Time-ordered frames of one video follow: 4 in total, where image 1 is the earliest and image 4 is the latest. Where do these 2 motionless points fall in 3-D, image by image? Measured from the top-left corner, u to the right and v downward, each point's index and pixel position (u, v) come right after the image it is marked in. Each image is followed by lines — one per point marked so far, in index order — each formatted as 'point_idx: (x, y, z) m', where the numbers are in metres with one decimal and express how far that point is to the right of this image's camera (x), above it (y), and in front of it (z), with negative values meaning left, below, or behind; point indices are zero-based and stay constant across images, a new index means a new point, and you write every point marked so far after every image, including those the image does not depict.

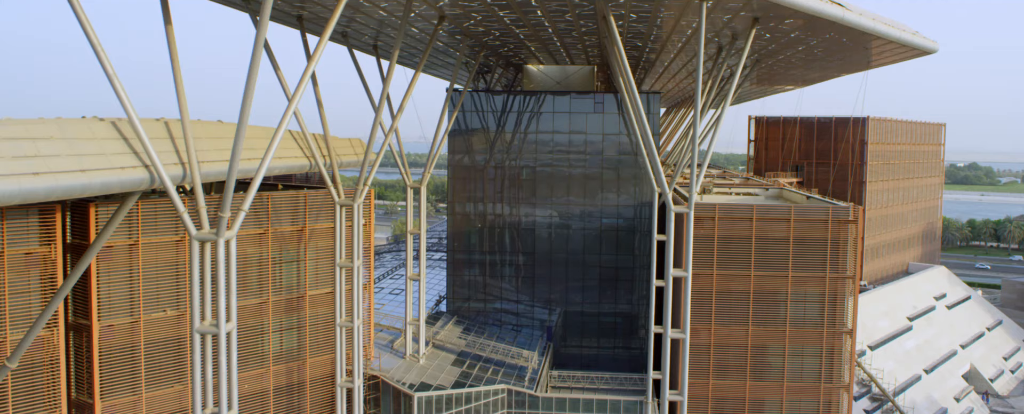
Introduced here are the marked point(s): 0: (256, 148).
0: (-5.1, +1.1, +14.8) m
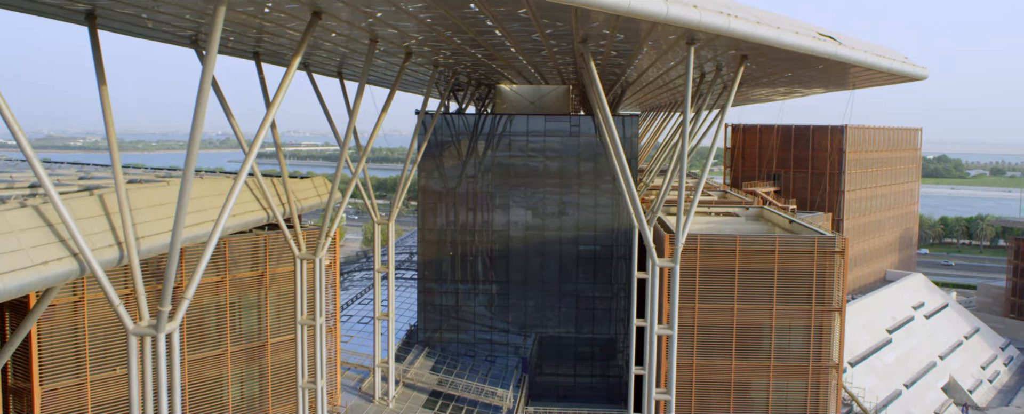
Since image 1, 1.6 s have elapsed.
0: (-5.7, -0.1, +13.6) m
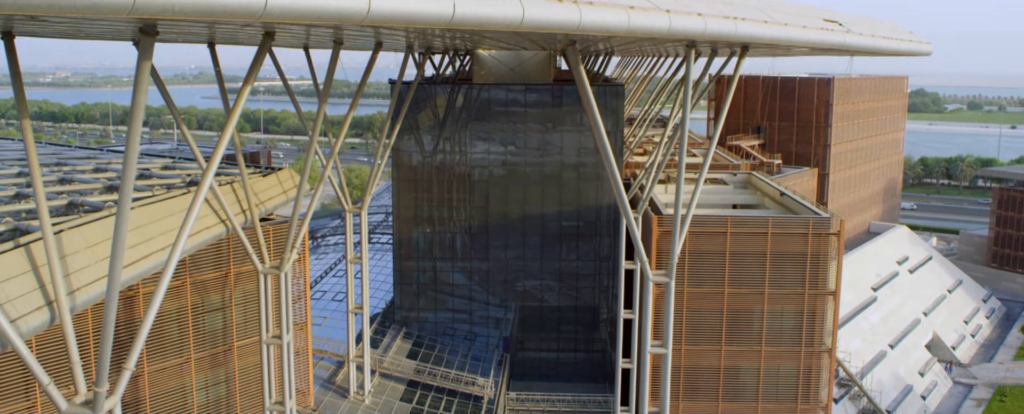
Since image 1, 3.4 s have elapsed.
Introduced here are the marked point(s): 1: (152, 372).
0: (-6.0, -0.5, +12.2) m
1: (-8.3, -3.8, +16.9) m
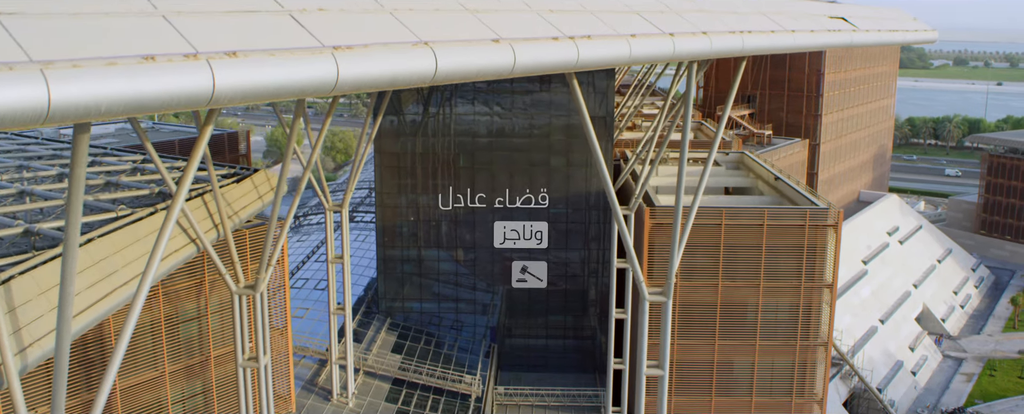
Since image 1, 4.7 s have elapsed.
0: (-6.2, -0.9, +11.3) m
1: (-8.5, -4.0, +16.1) m
